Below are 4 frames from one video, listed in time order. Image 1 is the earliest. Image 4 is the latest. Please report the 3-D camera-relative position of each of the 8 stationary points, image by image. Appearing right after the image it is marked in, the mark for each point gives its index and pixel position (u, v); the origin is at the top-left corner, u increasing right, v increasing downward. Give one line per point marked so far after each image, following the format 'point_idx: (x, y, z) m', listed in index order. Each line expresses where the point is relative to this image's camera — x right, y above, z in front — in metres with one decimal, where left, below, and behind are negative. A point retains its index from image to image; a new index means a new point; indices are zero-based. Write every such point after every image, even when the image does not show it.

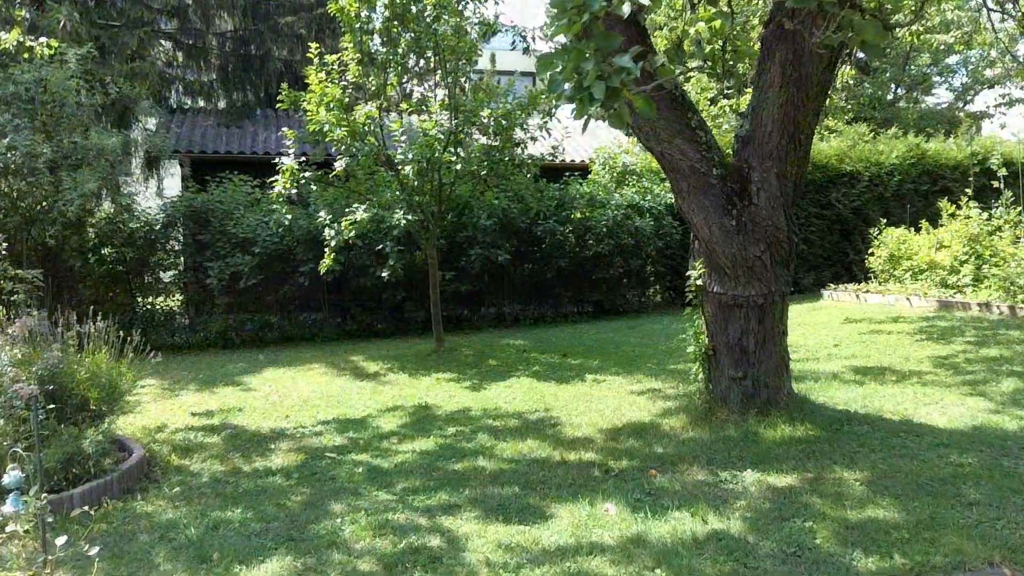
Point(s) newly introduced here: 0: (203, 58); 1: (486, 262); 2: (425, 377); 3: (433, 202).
0: (-5.2, +3.8, +12.6) m
1: (-0.4, +0.4, +10.1) m
2: (-0.8, -0.8, +7.1) m
3: (-0.9, +1.0, +8.4) m
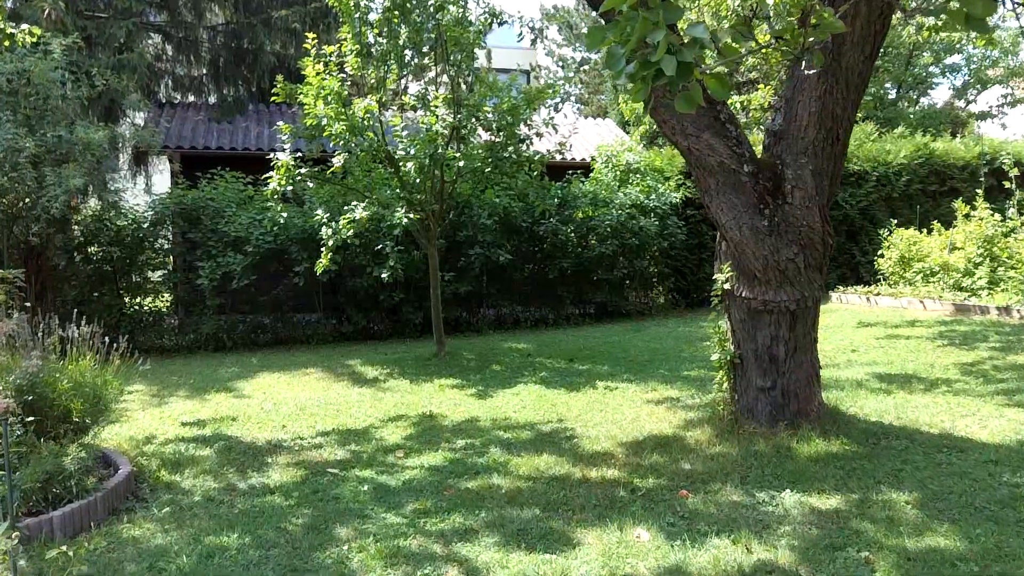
0: (-5.2, +3.8, +12.3) m
1: (-0.3, +0.3, +9.8) m
2: (-0.8, -0.9, +6.8) m
3: (-0.8, +0.9, +8.1) m
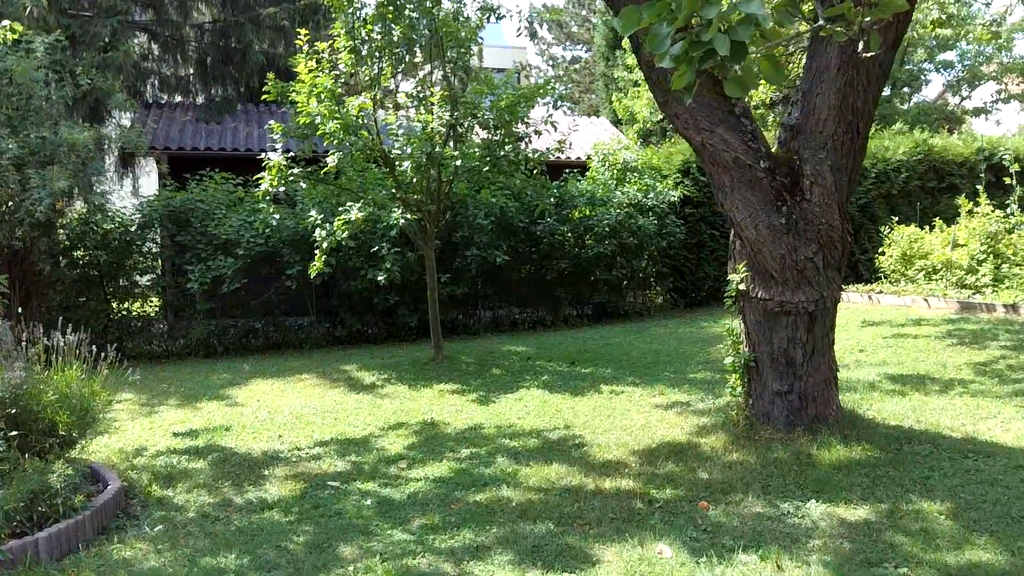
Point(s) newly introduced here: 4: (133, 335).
0: (-5.3, +3.8, +12.0) m
1: (-0.4, +0.3, +9.6) m
2: (-0.8, -0.9, +6.6) m
3: (-0.8, +0.9, +7.9) m
4: (-4.5, -0.6, +8.9) m
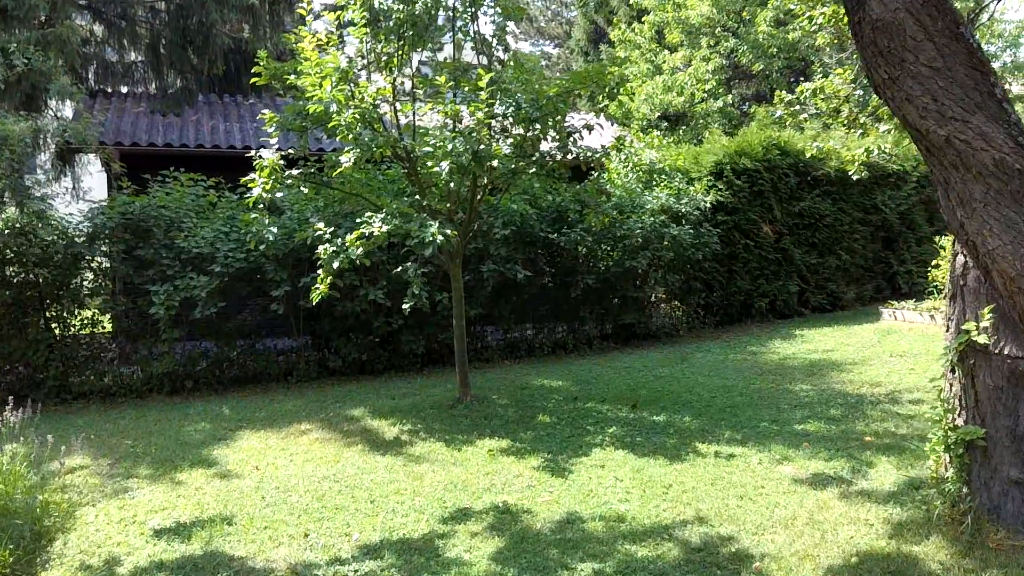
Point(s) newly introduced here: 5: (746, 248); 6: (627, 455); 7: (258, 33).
0: (-5.2, +3.5, +10.3) m
1: (-0.1, +0.1, +8.3) m
2: (-0.3, -1.1, +5.3) m
3: (-0.5, +0.7, +6.5) m
4: (-4.2, -0.8, +7.3) m
5: (+3.1, +0.6, +10.2) m
6: (+0.7, -1.1, +4.9) m
7: (-3.6, +3.7, +10.7) m
